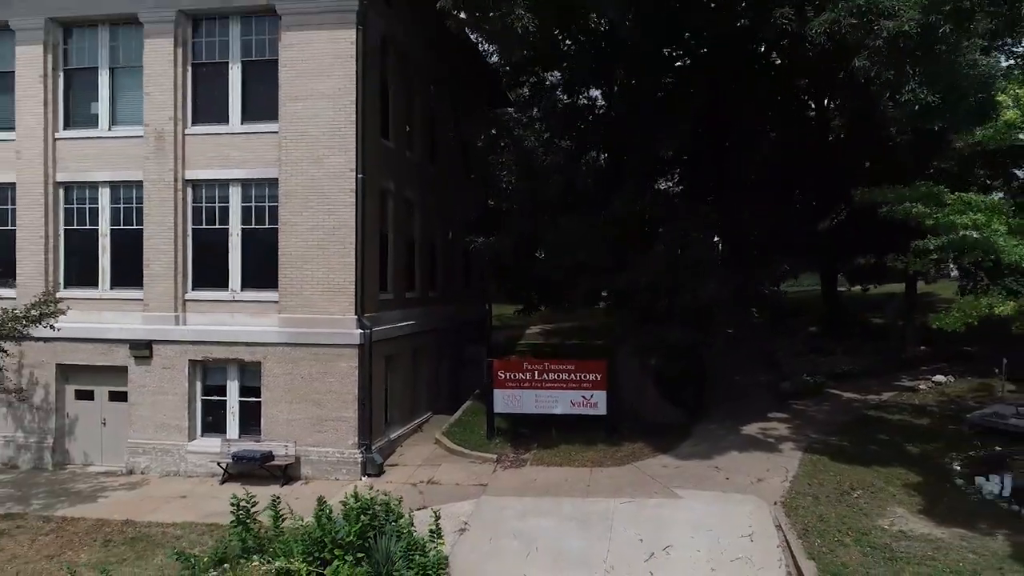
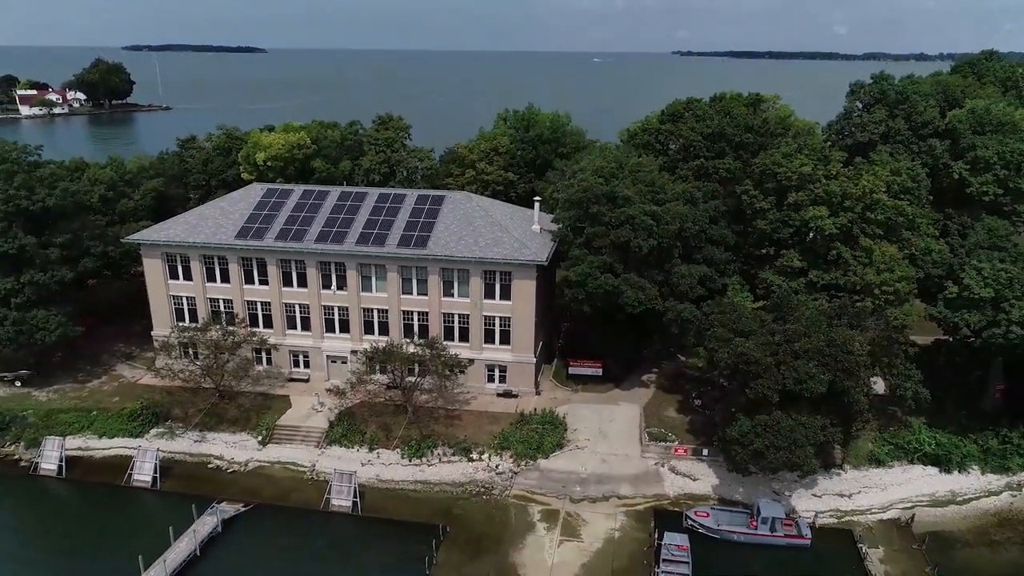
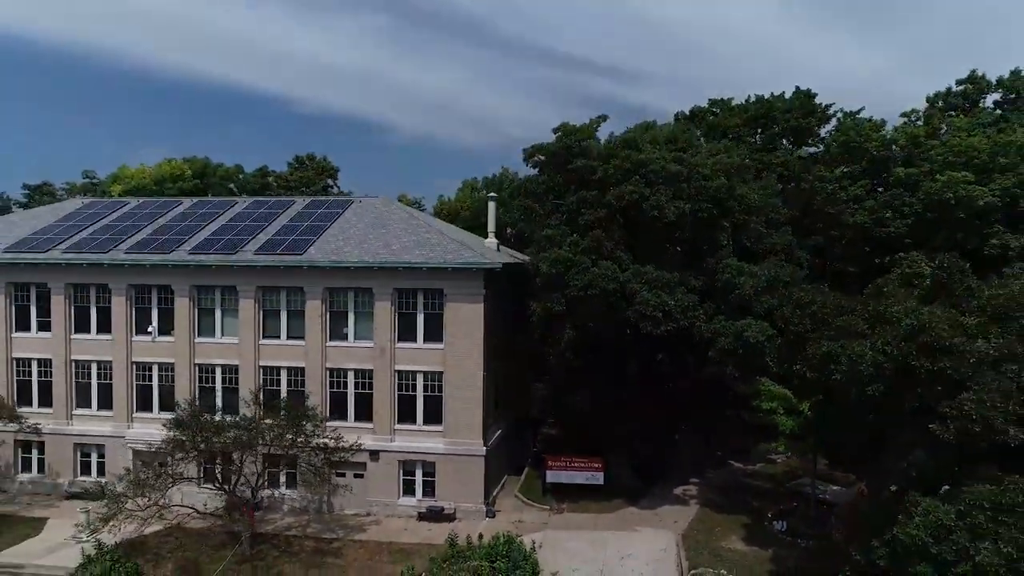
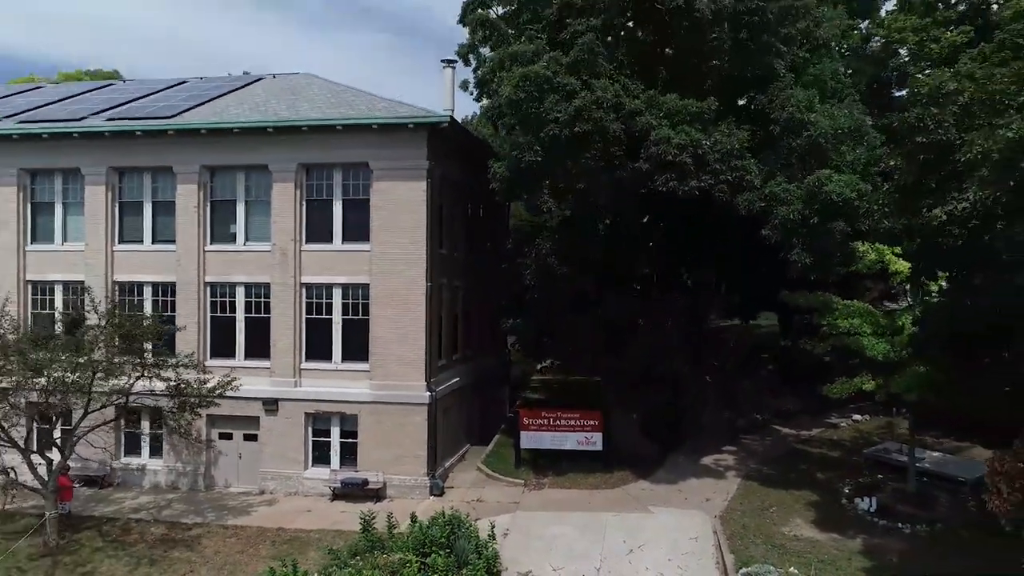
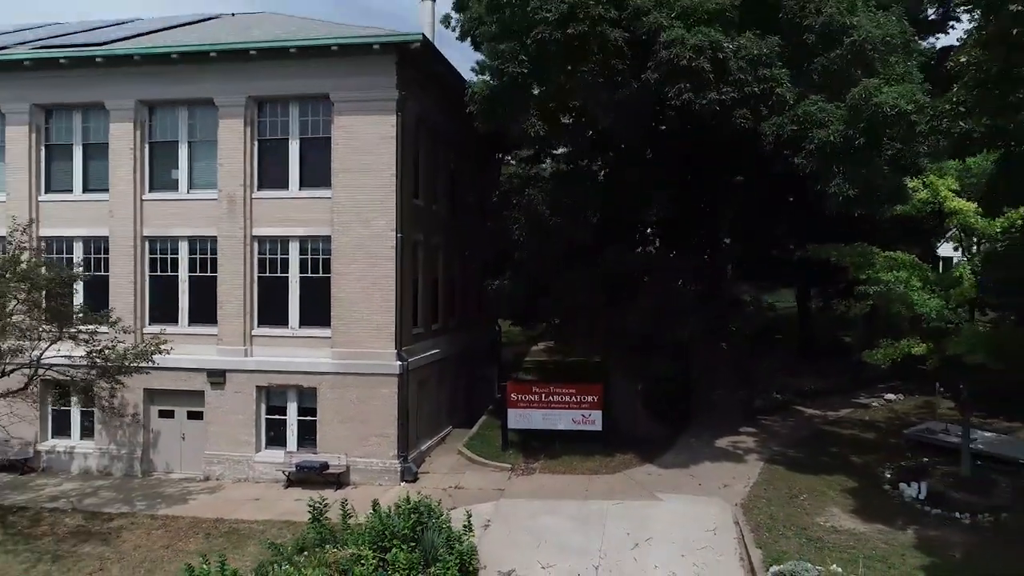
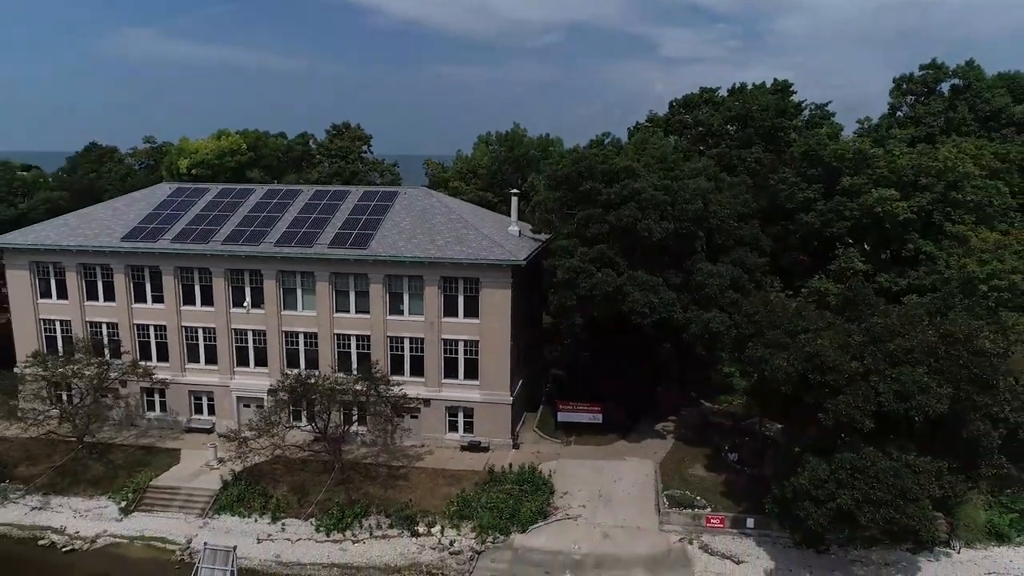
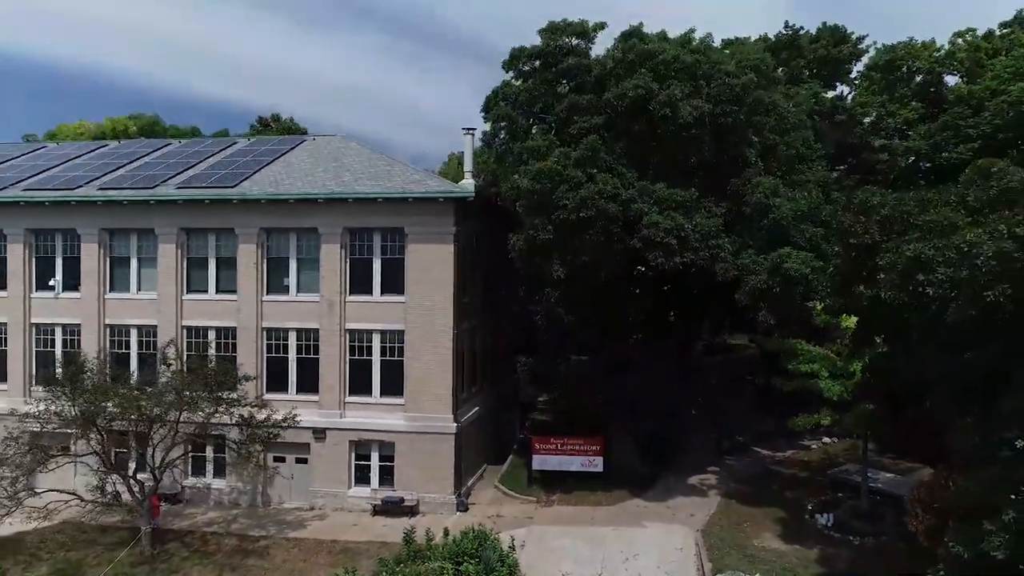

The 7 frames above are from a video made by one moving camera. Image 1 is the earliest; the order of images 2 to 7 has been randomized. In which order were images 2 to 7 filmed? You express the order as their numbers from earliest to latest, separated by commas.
5, 4, 7, 3, 6, 2
